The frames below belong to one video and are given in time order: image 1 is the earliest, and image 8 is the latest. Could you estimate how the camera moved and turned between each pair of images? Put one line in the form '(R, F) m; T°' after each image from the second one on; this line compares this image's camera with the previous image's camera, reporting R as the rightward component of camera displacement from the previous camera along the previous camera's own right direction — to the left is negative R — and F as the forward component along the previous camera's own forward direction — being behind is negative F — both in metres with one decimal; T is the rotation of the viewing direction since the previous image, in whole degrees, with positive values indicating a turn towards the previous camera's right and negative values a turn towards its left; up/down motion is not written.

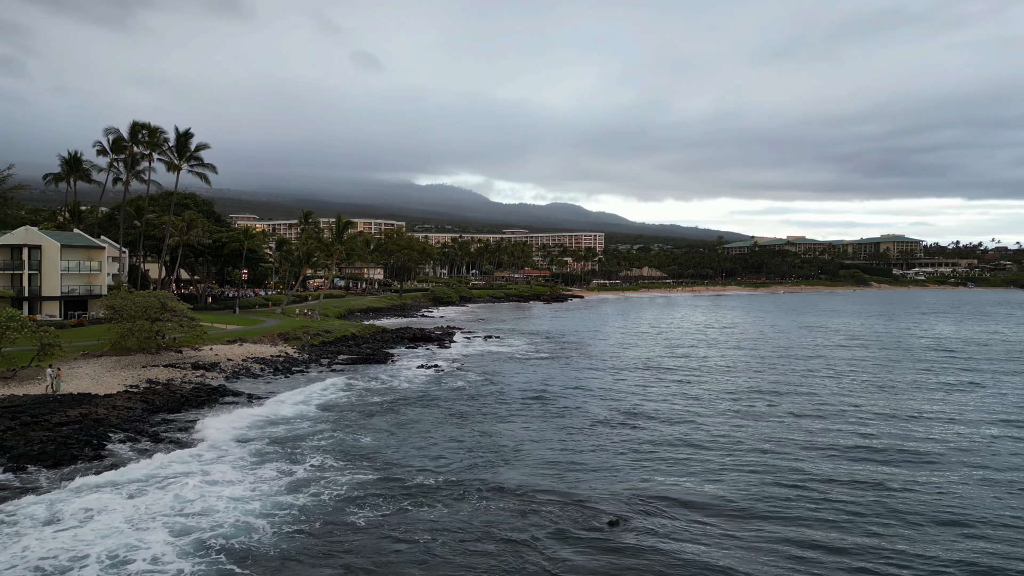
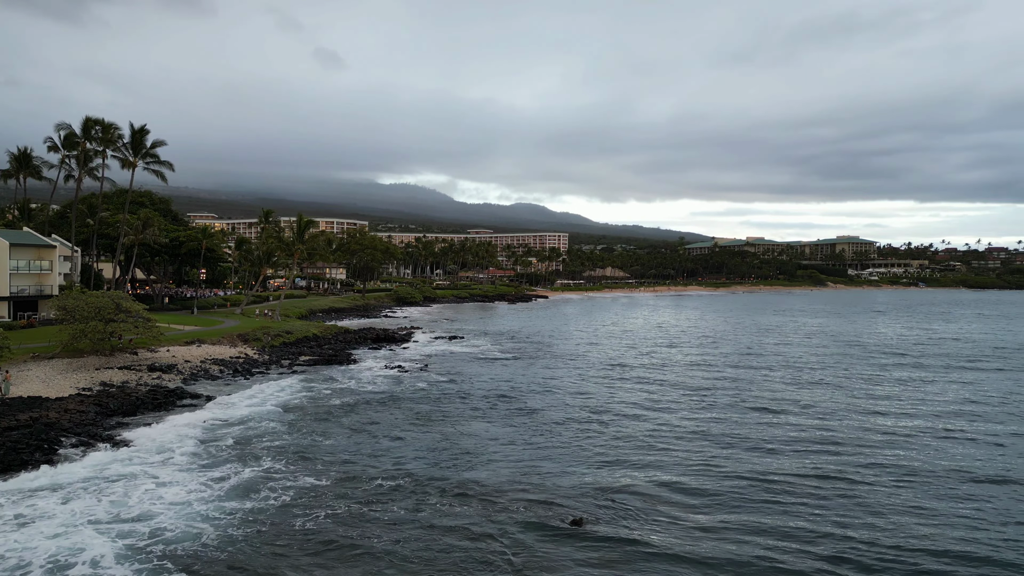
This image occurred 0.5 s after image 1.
(0.0, 0.0) m; +3°
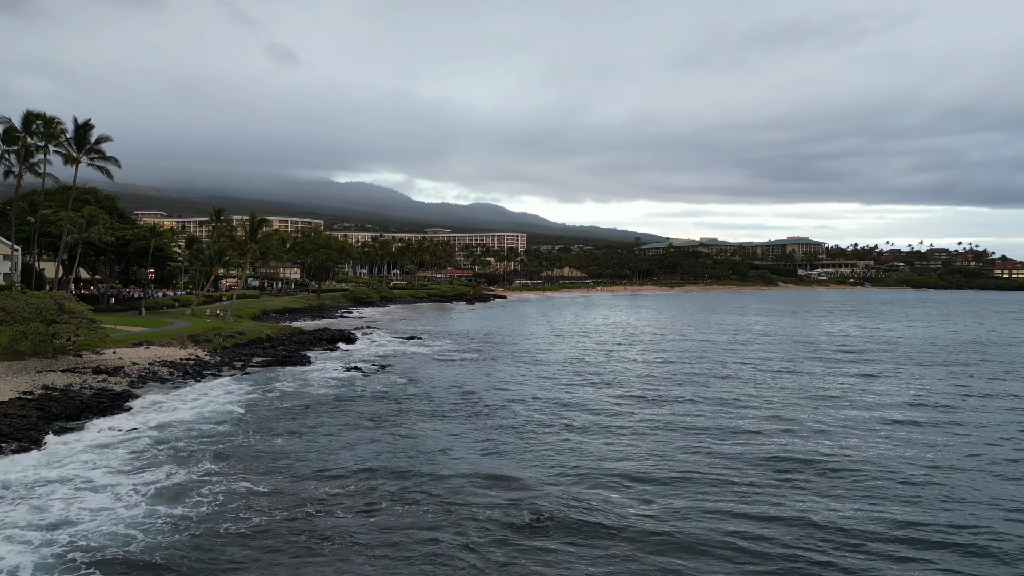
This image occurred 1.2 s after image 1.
(0.0, 0.0) m; +3°
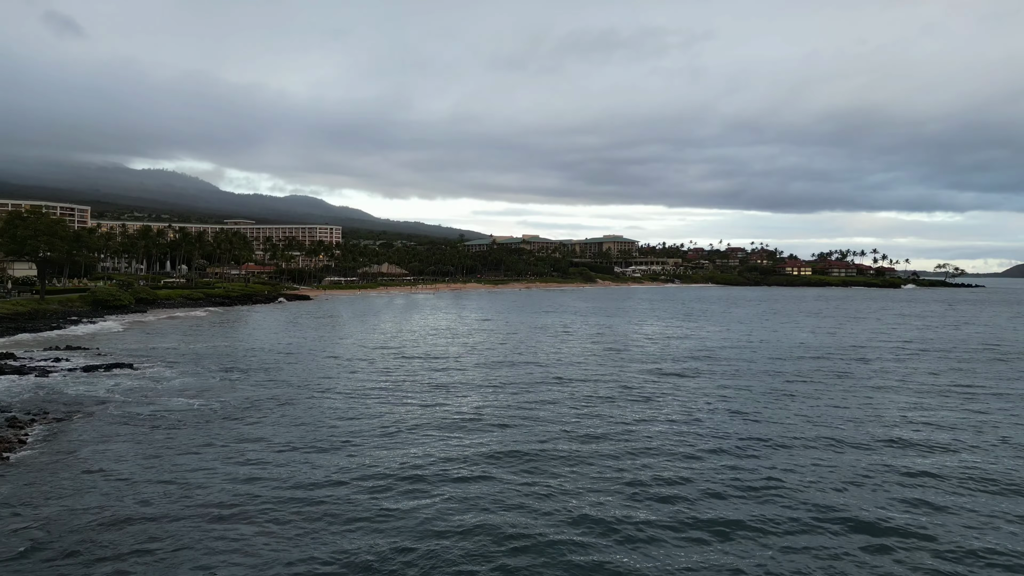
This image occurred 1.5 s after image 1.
(+1.5, +7.8) m; +14°
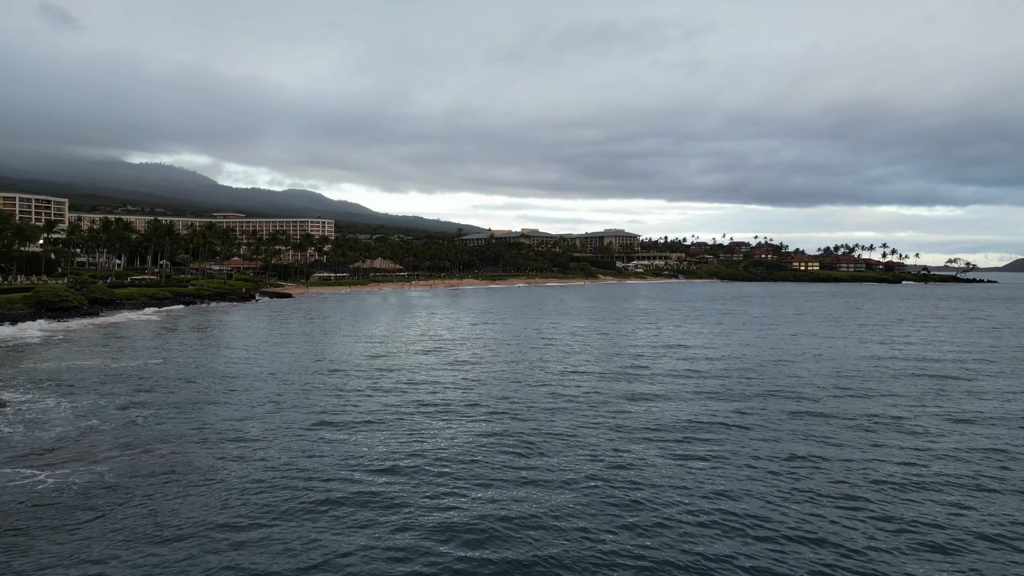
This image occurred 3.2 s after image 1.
(+0.1, +4.9) m; 0°
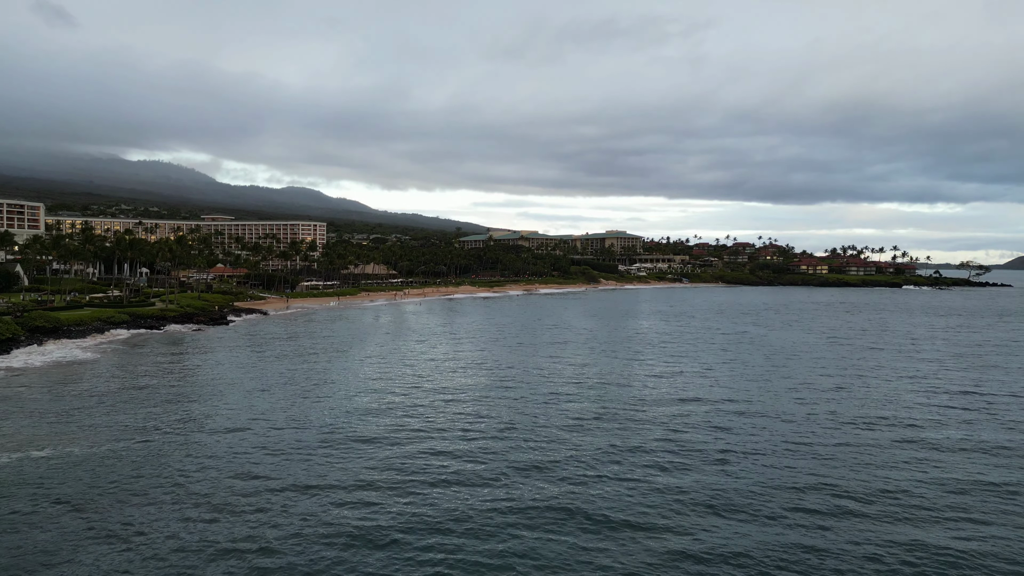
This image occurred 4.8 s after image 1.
(+0.3, +5.1) m; 0°
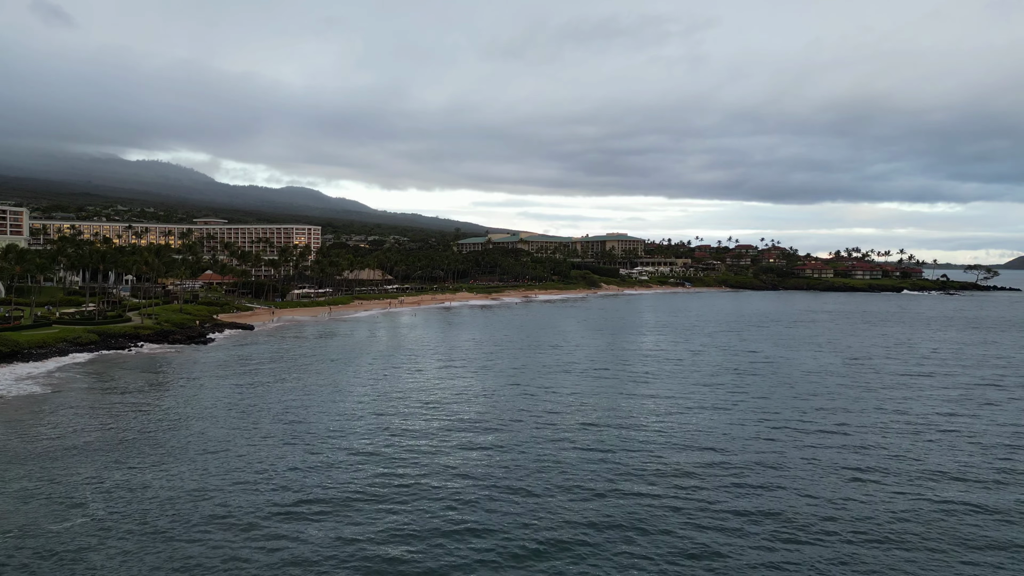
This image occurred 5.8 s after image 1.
(+0.2, +3.1) m; 0°
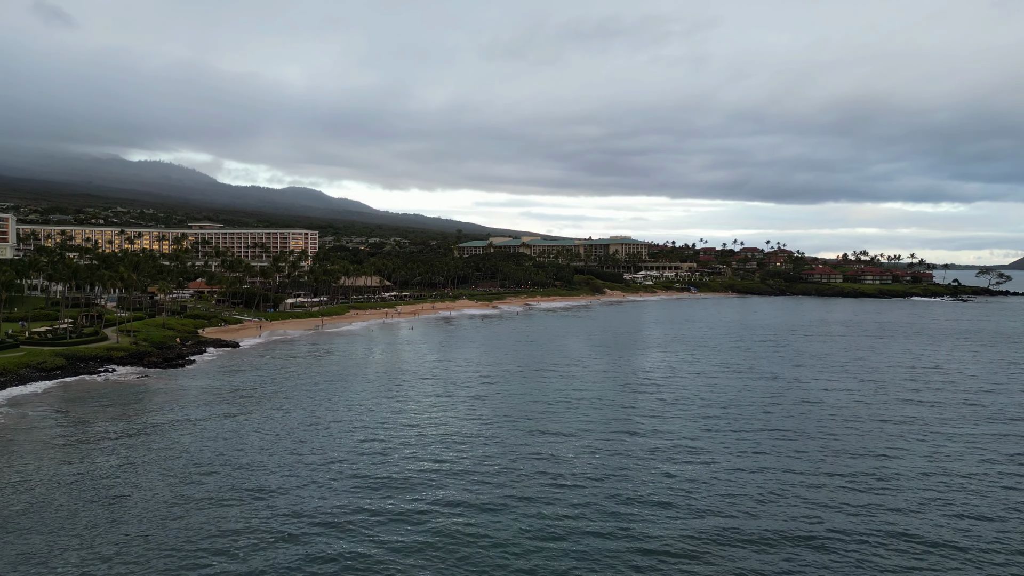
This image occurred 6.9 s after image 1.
(+0.1, +3.2) m; 0°
